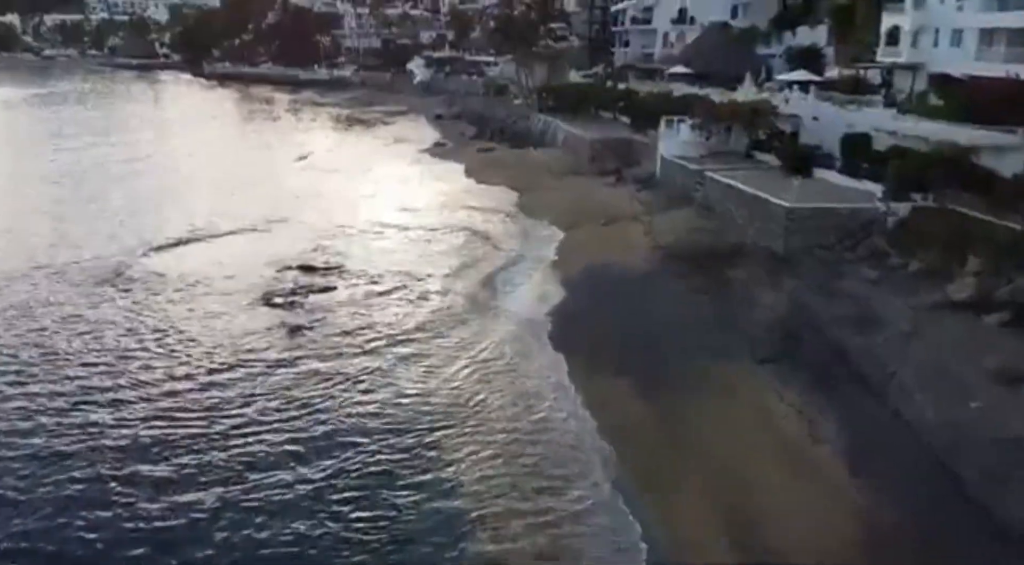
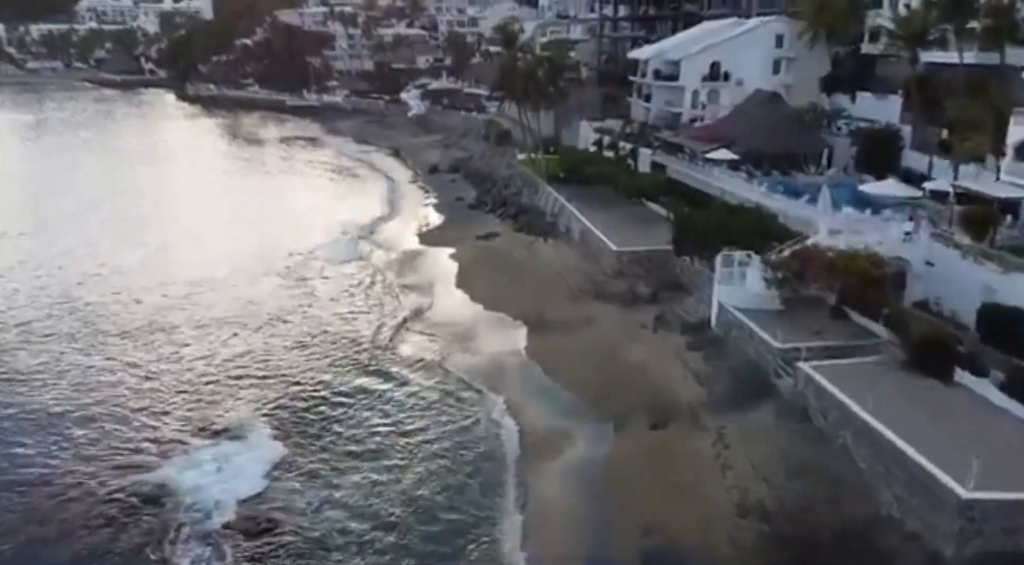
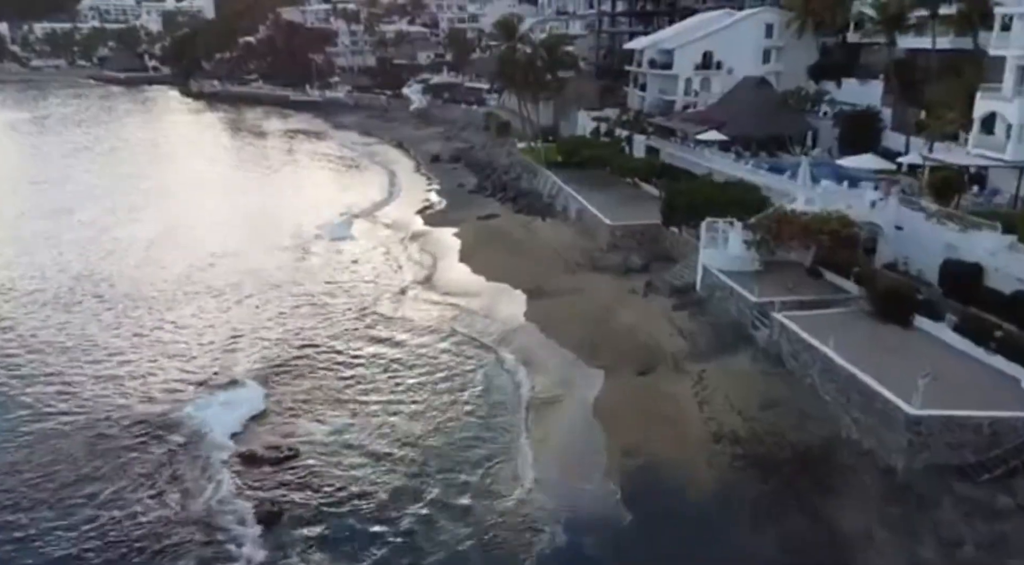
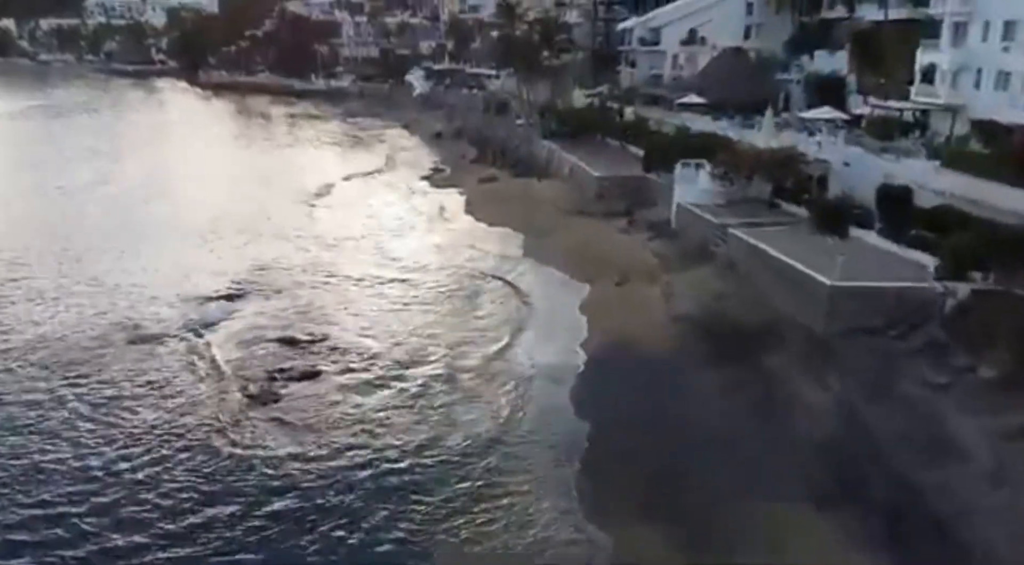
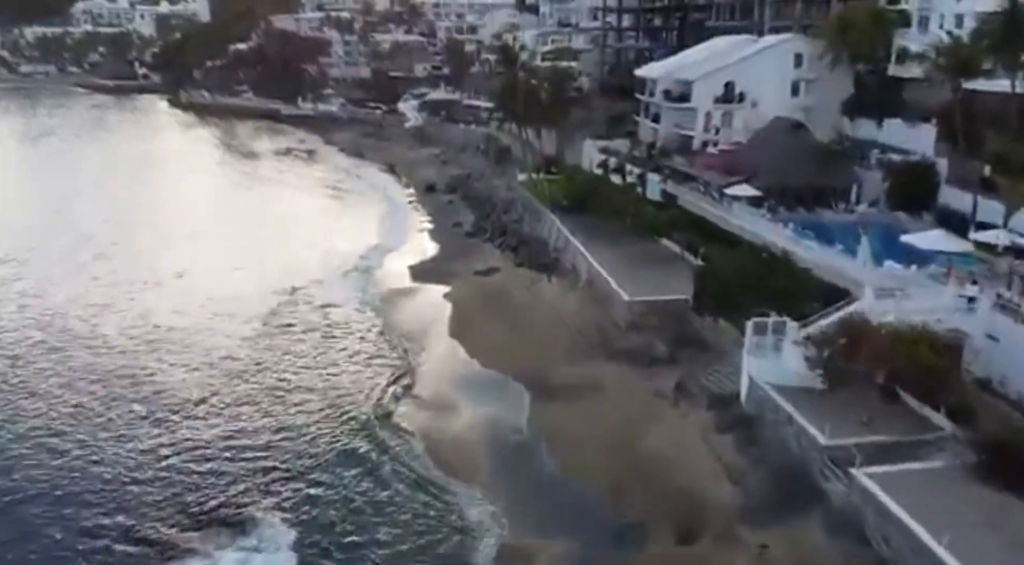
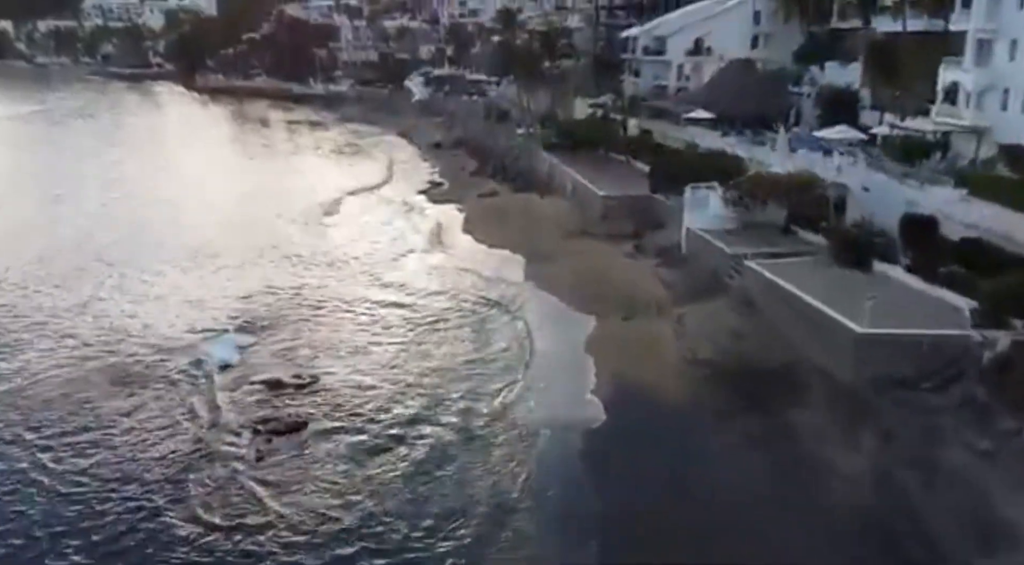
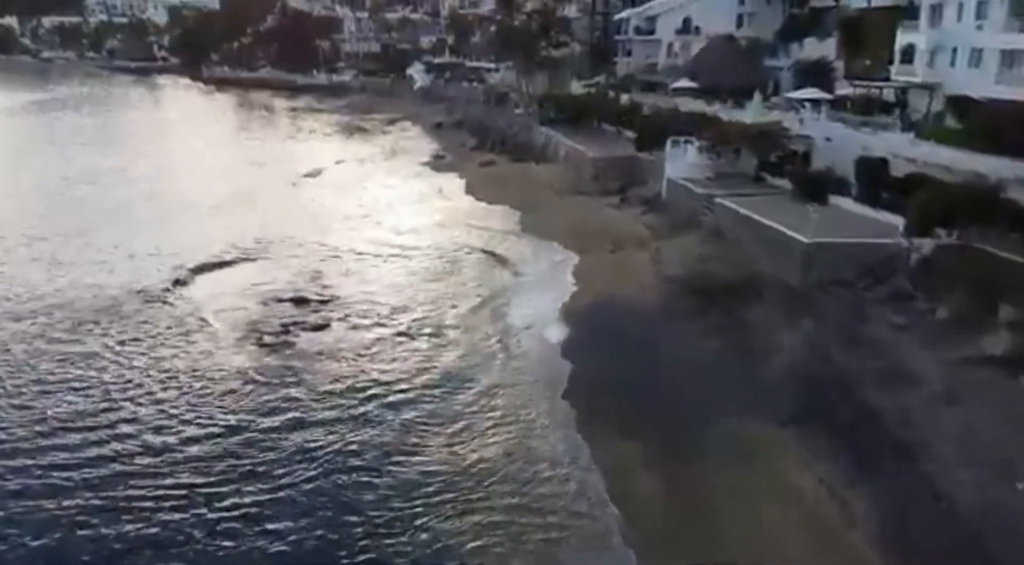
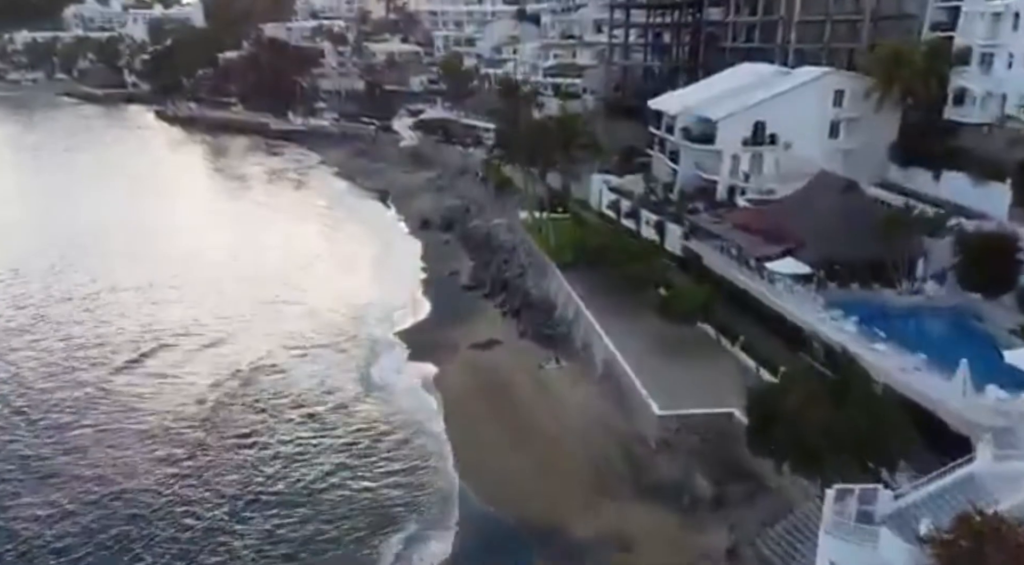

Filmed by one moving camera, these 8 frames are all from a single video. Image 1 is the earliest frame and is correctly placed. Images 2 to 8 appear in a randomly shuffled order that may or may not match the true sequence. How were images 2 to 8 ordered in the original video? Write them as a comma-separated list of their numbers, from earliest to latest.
7, 4, 6, 3, 2, 5, 8
